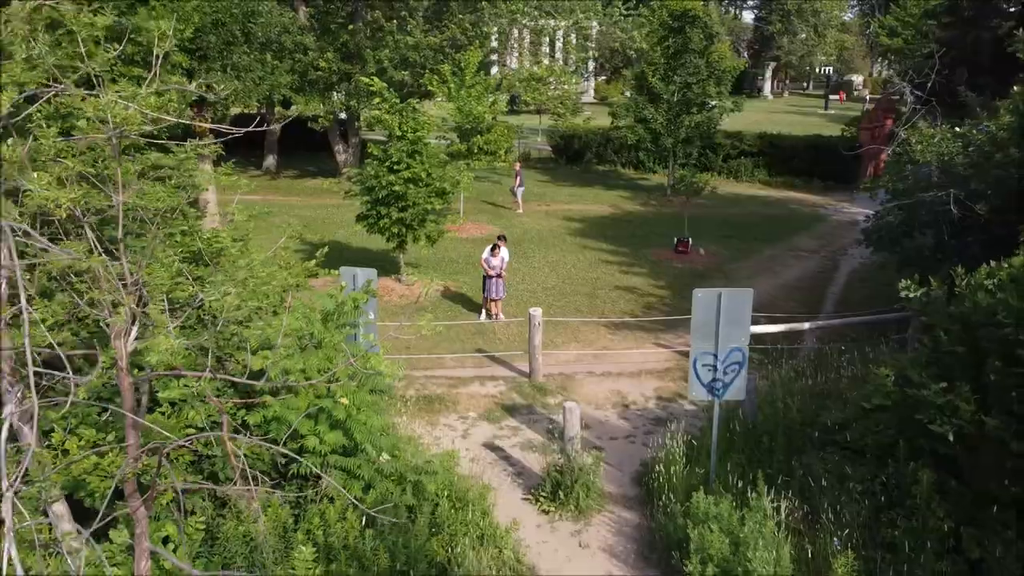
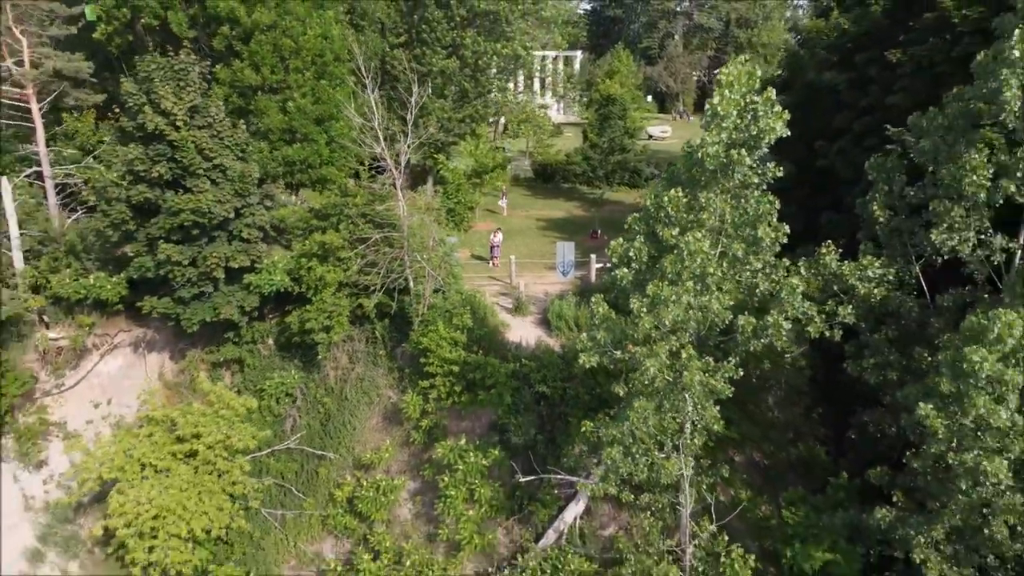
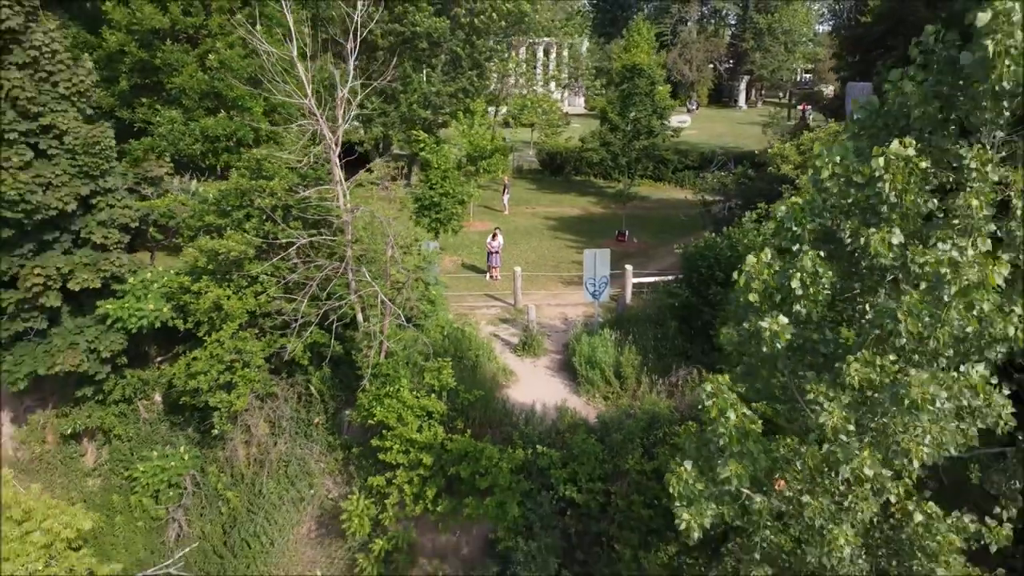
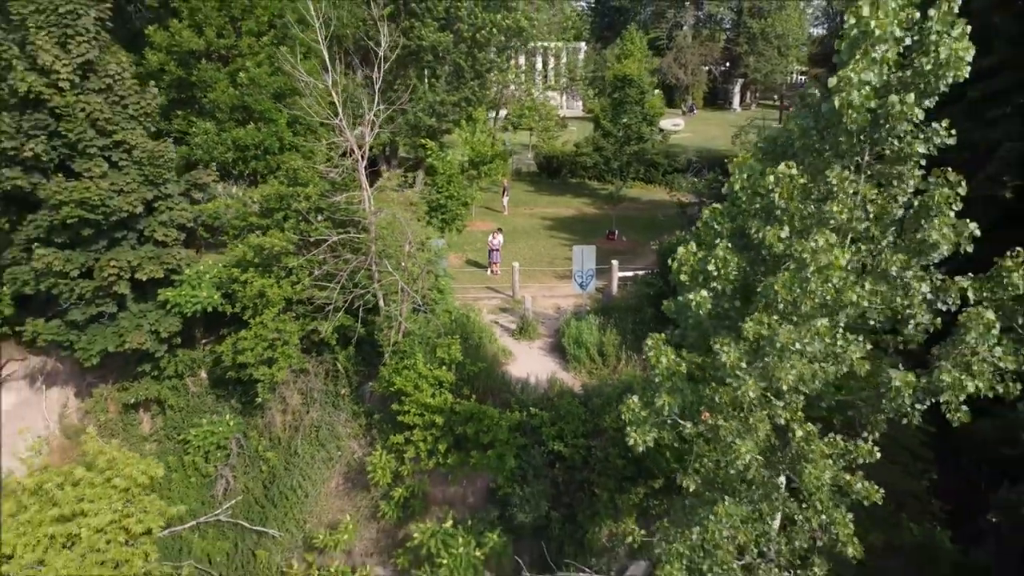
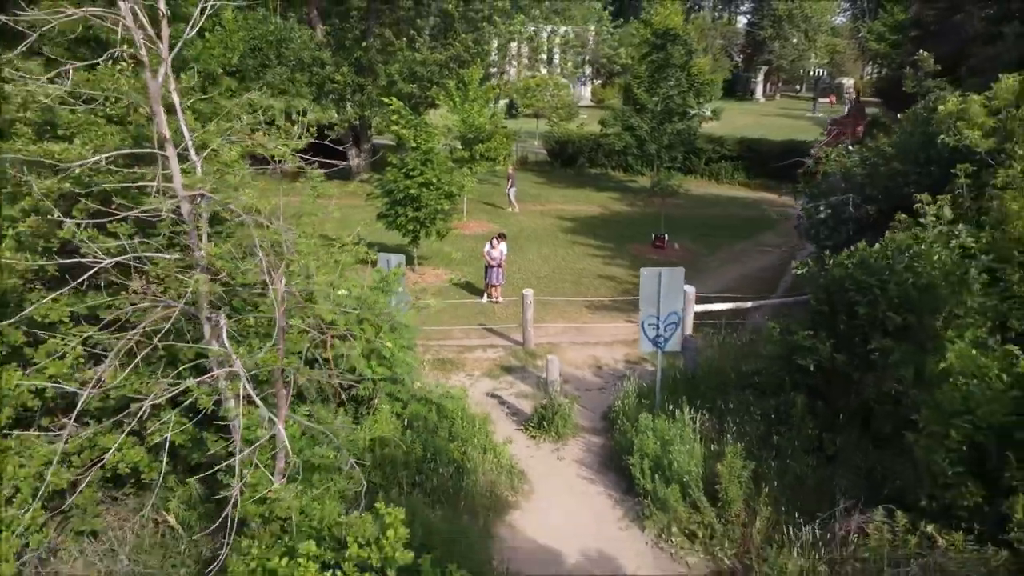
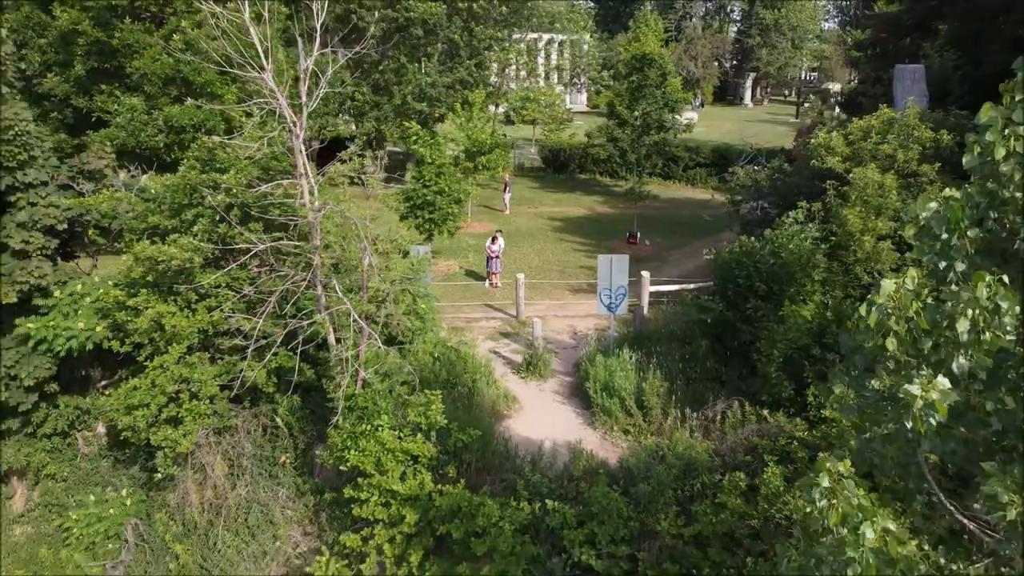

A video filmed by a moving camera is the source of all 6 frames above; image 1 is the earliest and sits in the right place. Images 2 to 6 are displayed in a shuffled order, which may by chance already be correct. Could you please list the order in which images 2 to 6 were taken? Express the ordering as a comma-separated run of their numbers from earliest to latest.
5, 6, 3, 4, 2
